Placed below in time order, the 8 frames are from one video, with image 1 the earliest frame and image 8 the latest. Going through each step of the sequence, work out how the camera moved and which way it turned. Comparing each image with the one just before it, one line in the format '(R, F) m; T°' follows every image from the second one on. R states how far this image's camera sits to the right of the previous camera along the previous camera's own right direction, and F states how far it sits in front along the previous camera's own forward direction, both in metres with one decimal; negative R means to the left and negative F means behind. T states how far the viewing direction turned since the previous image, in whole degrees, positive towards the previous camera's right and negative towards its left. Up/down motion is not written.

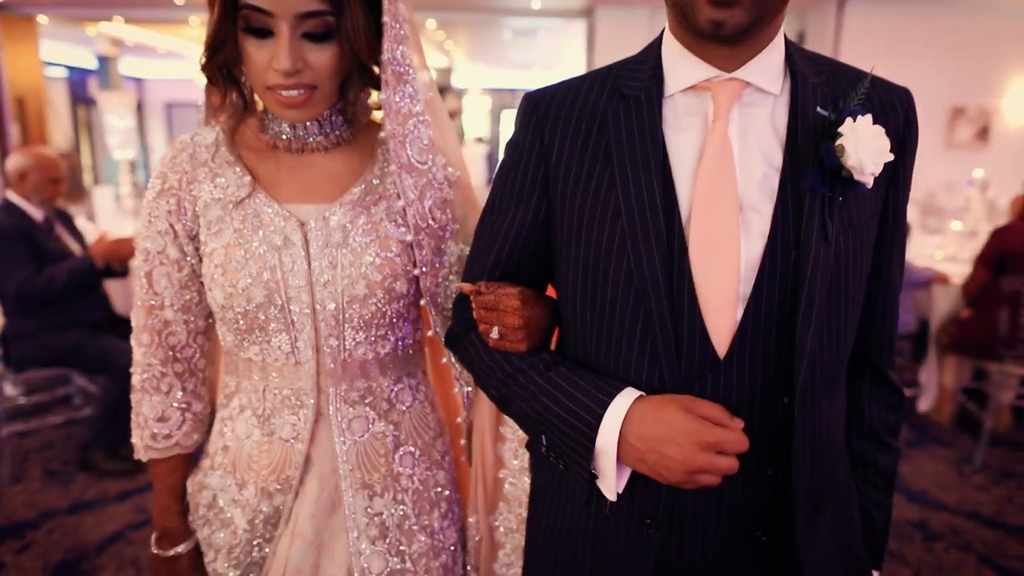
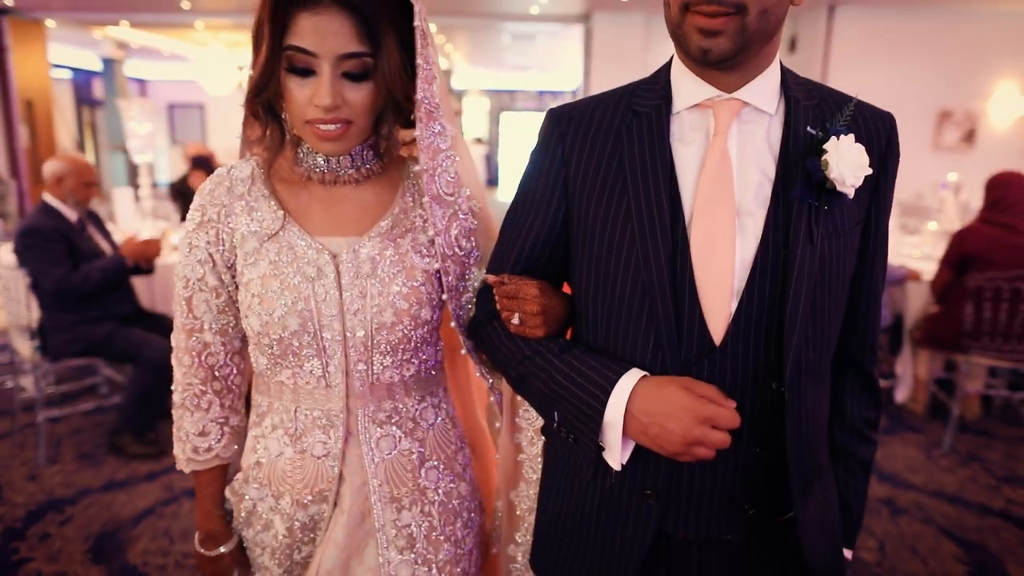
(0.0, -0.3) m; 0°
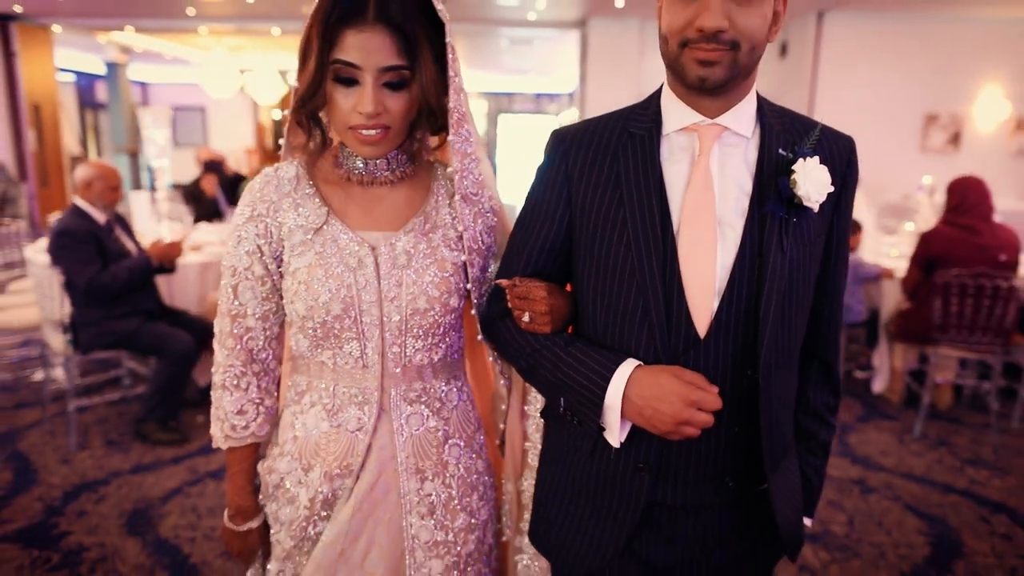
(0.0, -0.3) m; 0°
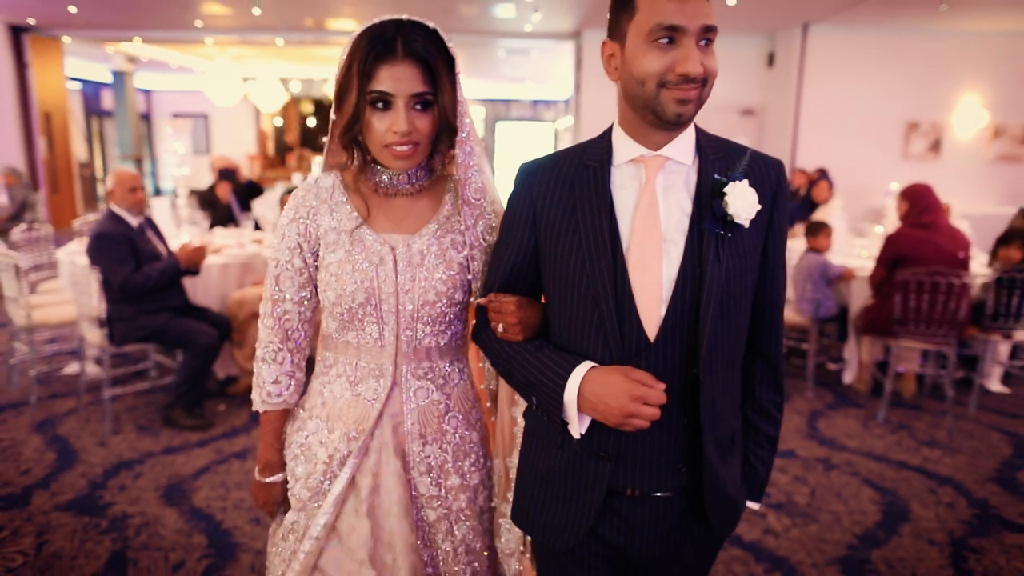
(0.0, -0.4) m; 0°
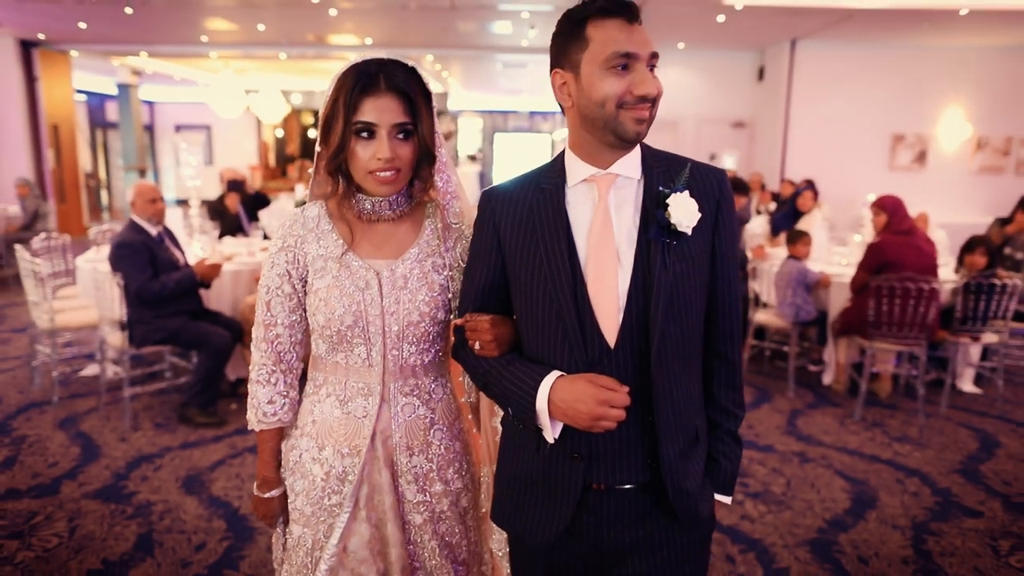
(0.0, -0.3) m; 0°
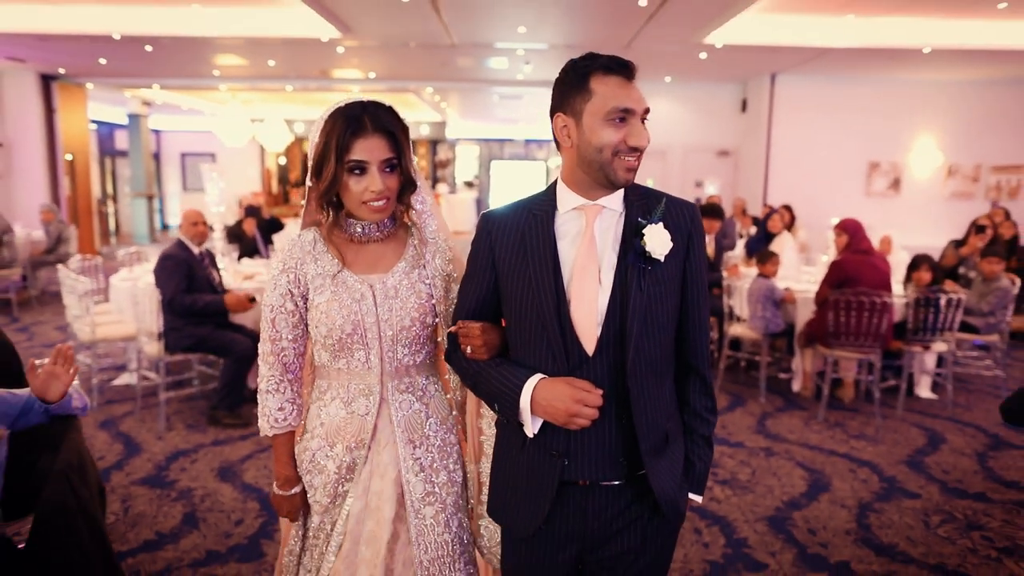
(0.0, -0.5) m; 0°
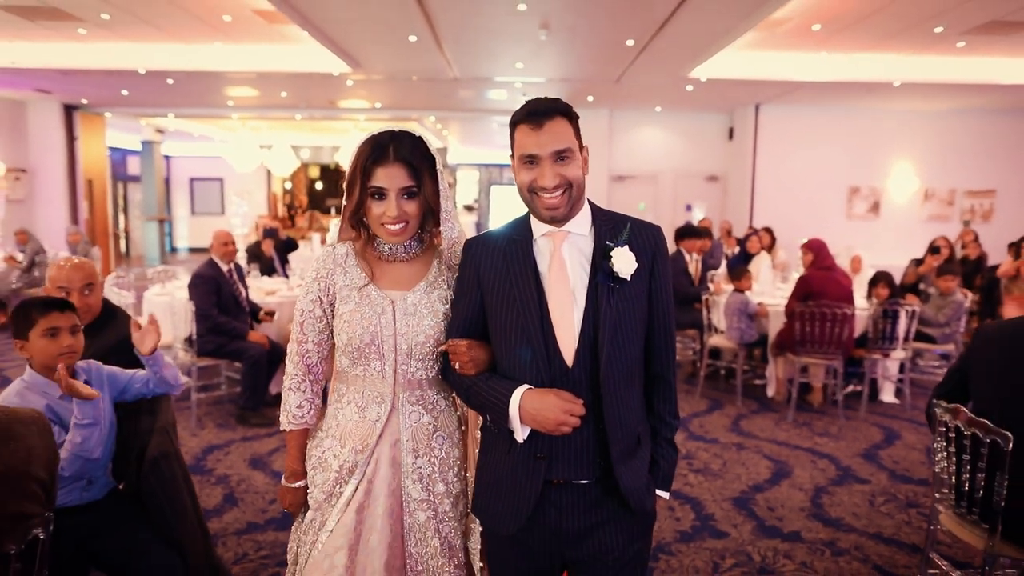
(0.0, -0.6) m; 0°
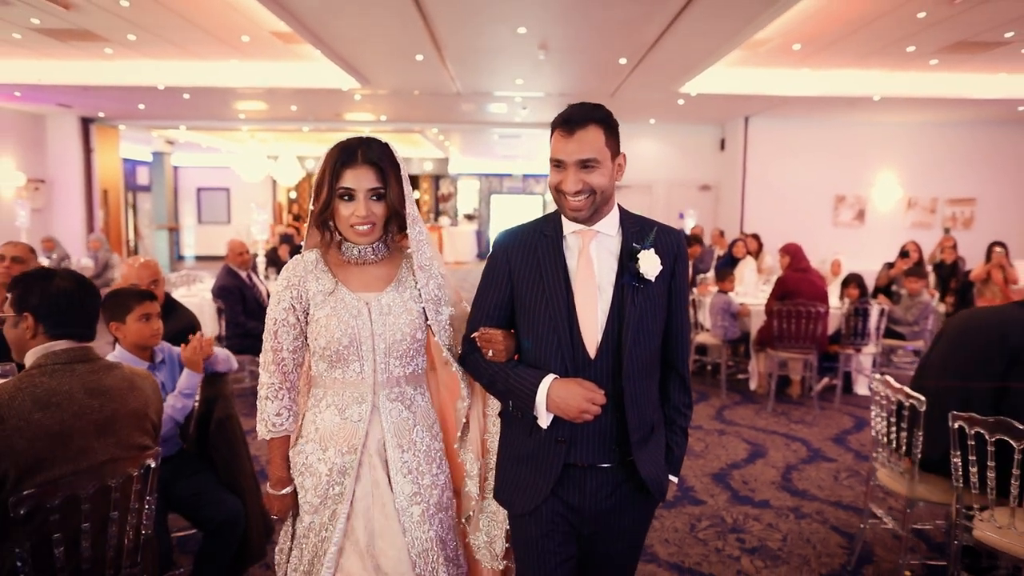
(0.0, -0.5) m; 0°
